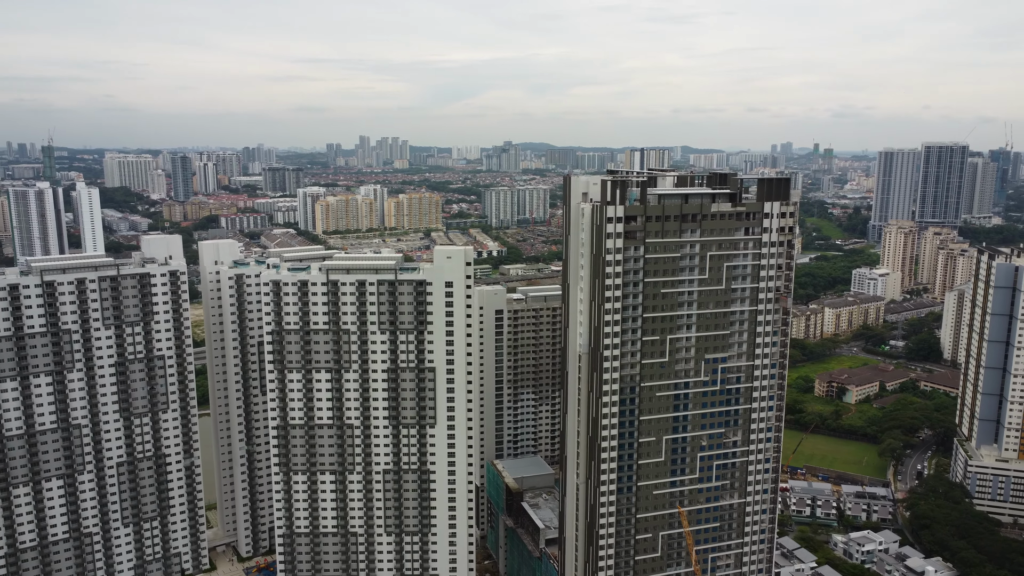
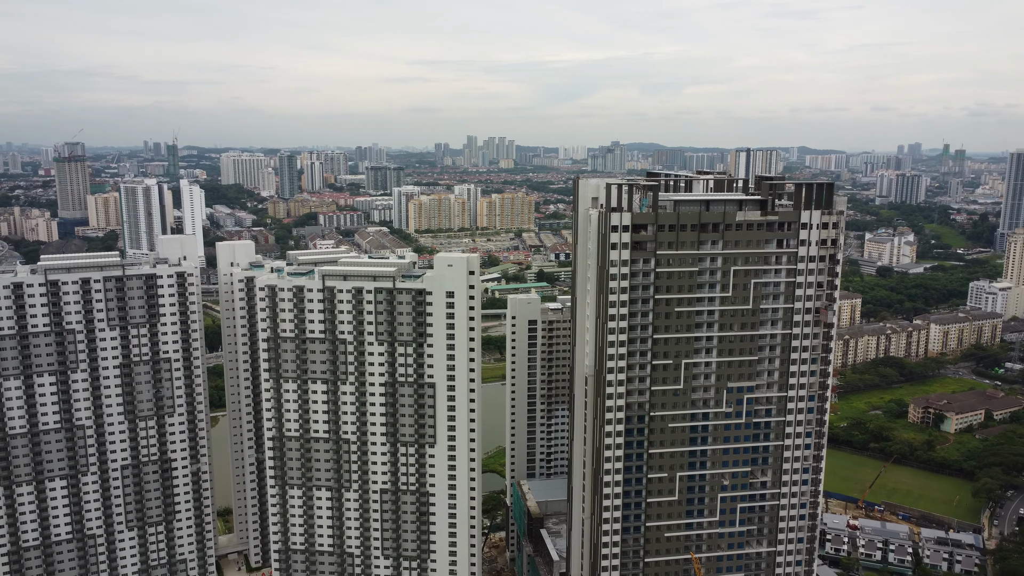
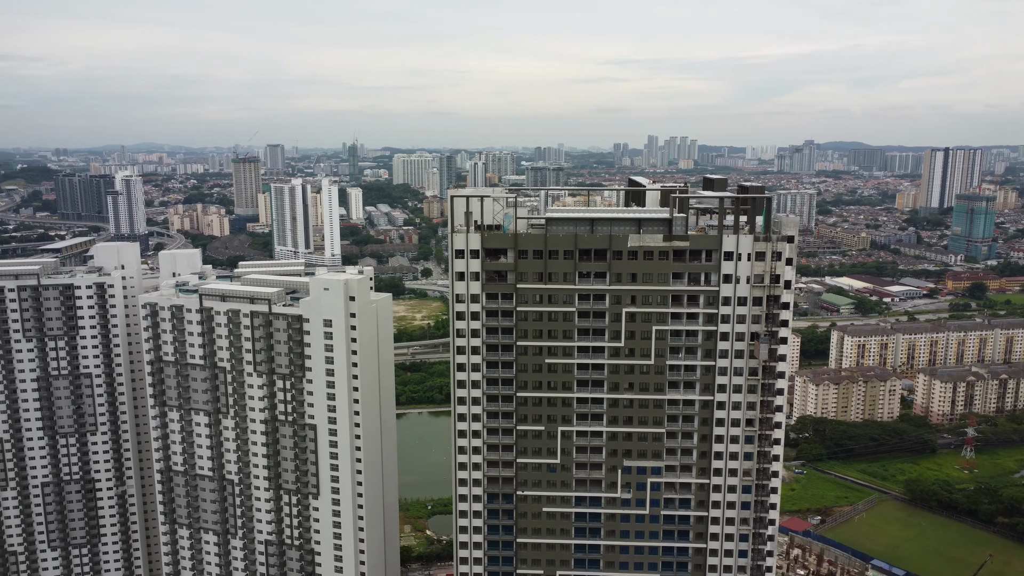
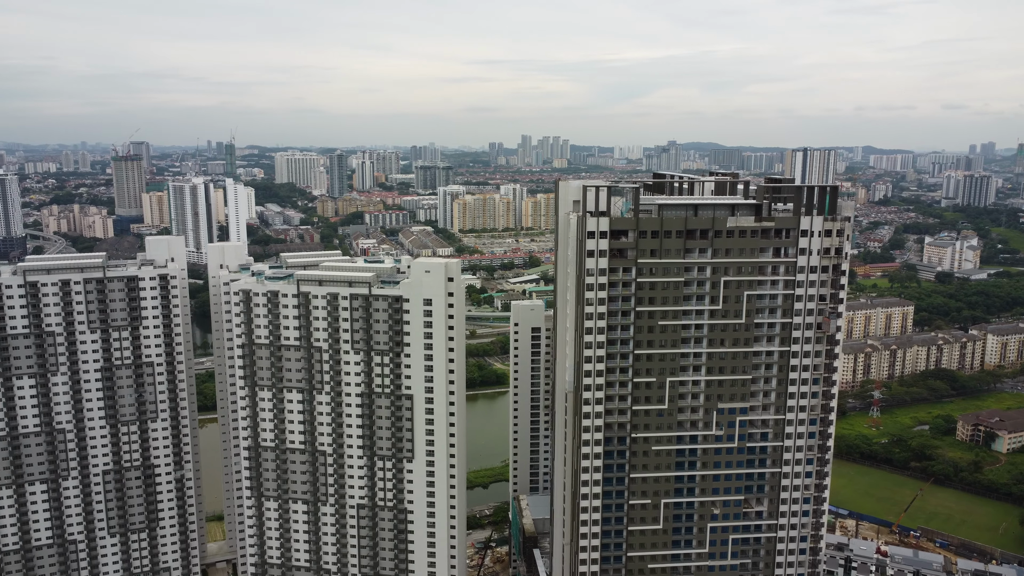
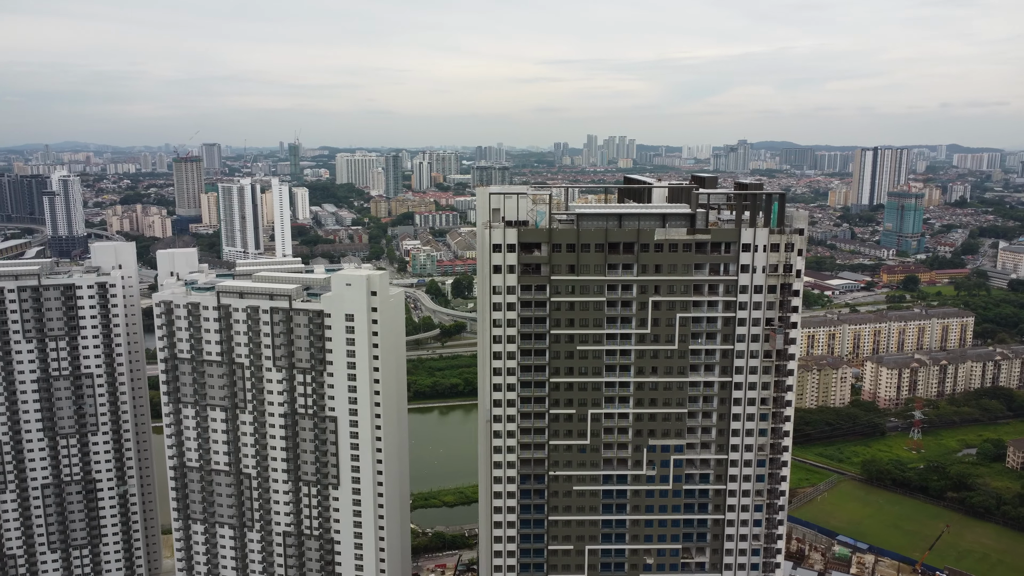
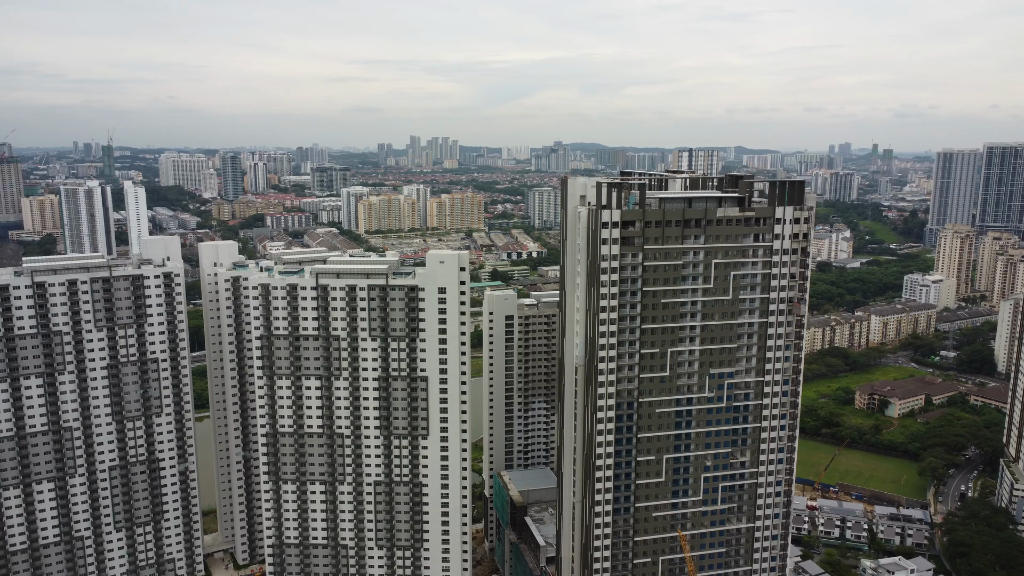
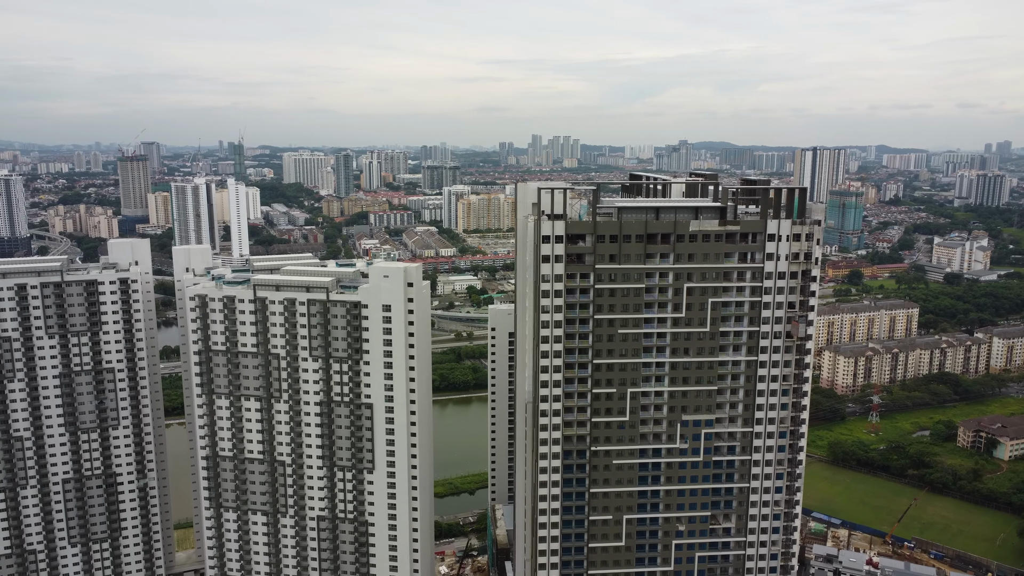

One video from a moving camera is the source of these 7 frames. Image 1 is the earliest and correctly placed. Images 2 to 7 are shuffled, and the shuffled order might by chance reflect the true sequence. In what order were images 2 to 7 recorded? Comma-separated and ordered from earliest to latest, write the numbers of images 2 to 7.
6, 2, 4, 7, 5, 3
